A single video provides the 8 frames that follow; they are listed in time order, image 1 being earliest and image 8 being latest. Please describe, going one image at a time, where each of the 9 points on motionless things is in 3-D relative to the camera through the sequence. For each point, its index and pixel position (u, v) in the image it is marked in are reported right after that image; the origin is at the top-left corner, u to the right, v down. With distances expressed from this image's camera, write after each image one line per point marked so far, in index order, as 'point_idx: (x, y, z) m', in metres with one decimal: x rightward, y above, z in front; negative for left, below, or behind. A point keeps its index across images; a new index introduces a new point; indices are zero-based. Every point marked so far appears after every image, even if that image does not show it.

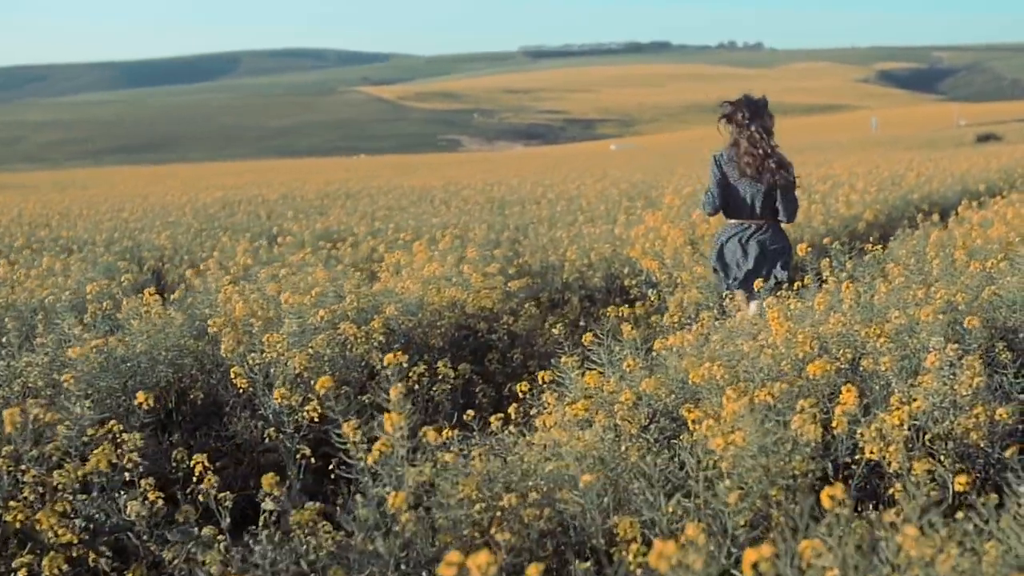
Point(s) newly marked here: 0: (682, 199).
0: (+1.2, +0.6, +11.0) m
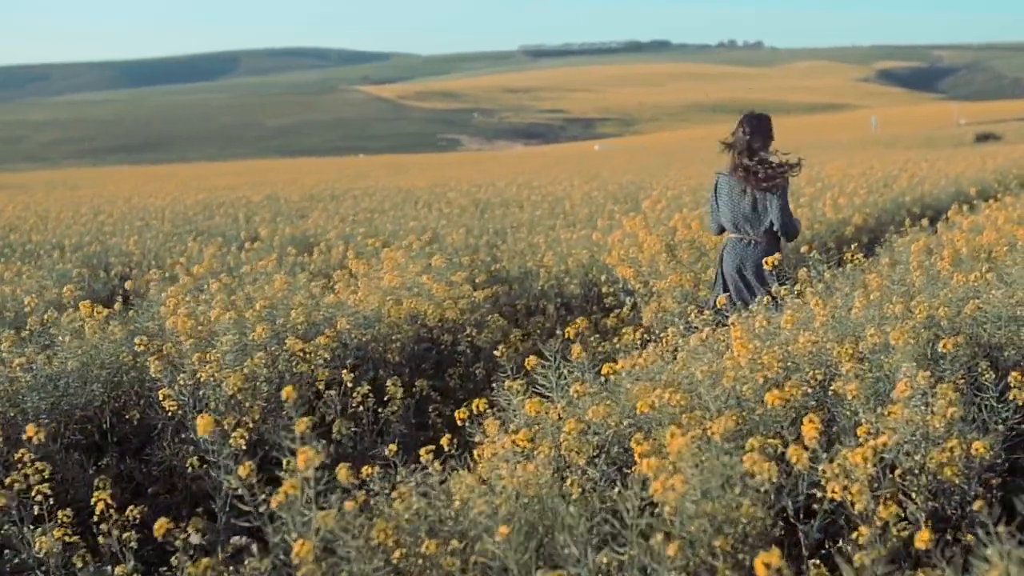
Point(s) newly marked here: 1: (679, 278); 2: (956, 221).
0: (+1.0, +0.6, +10.7) m
1: (+0.7, 0.0, +6.7) m
2: (+2.3, +0.3, +8.2) m
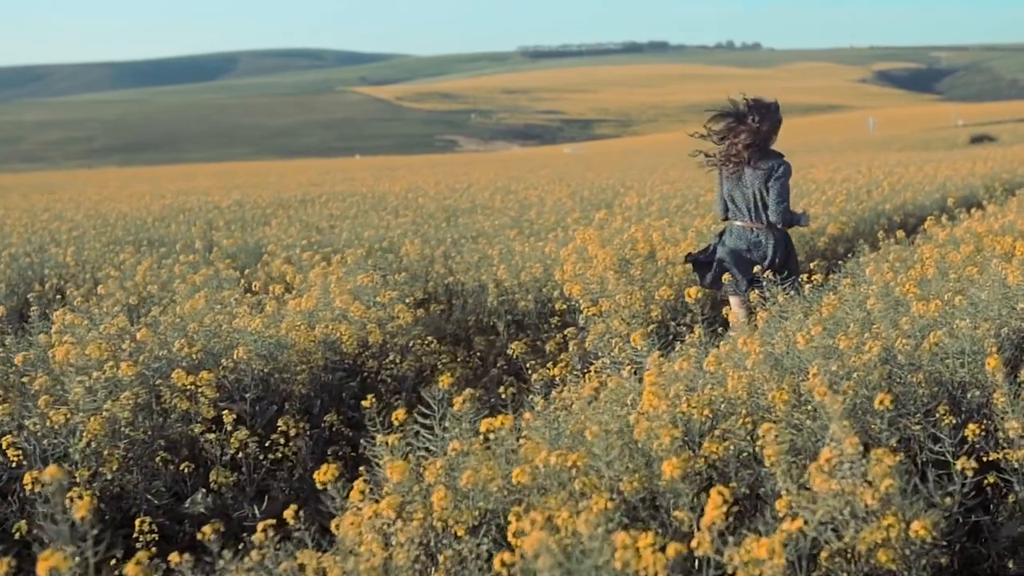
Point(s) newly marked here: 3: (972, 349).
0: (+0.8, +0.5, +10.2) m
1: (+0.4, 0.0, +6.2) m
2: (+2.0, +0.3, +7.7) m
3: (+1.1, -0.2, +3.8) m
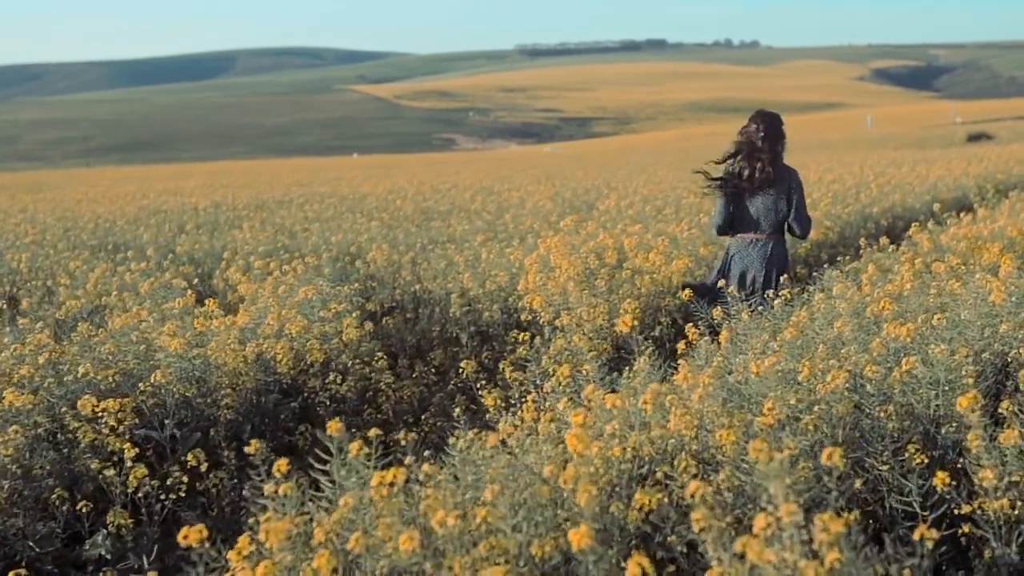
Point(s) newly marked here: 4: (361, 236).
0: (+0.6, +0.5, +9.8) m
1: (+0.3, -0.1, +5.8) m
2: (+1.9, +0.2, +7.3) m
3: (+1.0, -0.2, +3.5) m
4: (-1.0, +0.3, +10.4) m
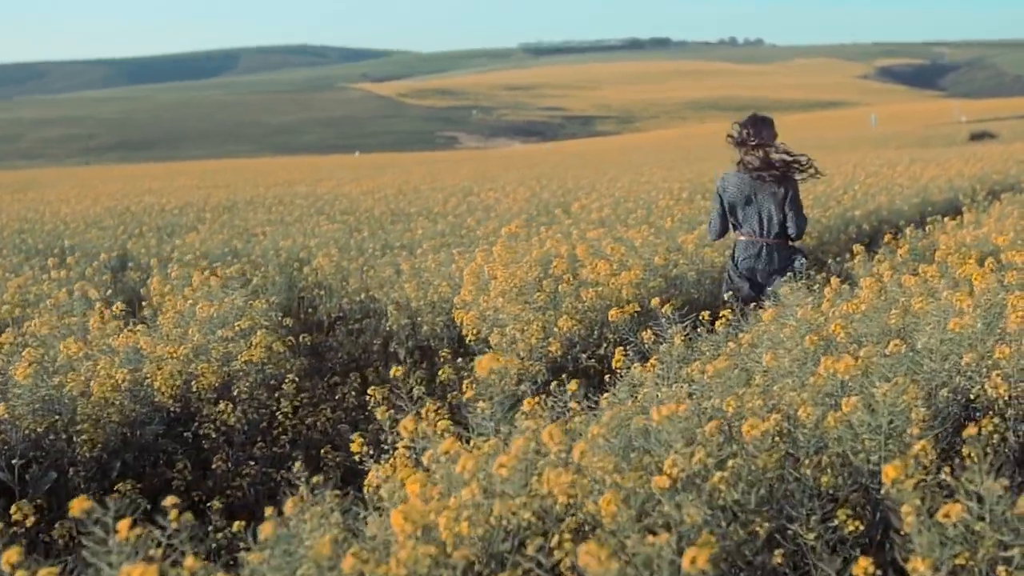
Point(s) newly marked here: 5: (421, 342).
0: (+0.4, +0.4, +9.2) m
1: (0.0, -0.1, +5.3) m
2: (+1.6, +0.2, +6.7) m
3: (+0.7, -0.3, +2.9) m
4: (-1.2, +0.3, +9.8) m
5: (-0.4, -0.2, +6.7) m
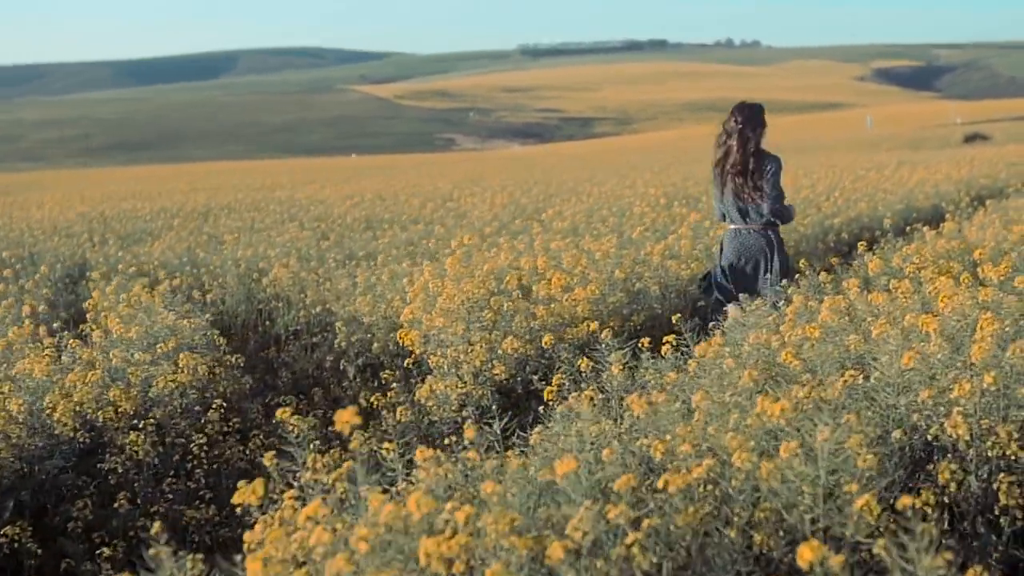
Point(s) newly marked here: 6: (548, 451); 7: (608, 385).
0: (+0.2, +0.3, +8.9) m
1: (-0.1, -0.2, +5.0) m
2: (+1.4, +0.1, +6.4) m
3: (+0.5, -0.3, +2.6) m
4: (-1.4, +0.2, +9.5) m
5: (-0.6, -0.3, +6.4) m
6: (+0.1, -0.3, +3.2) m
7: (+0.2, -0.2, +3.7) m
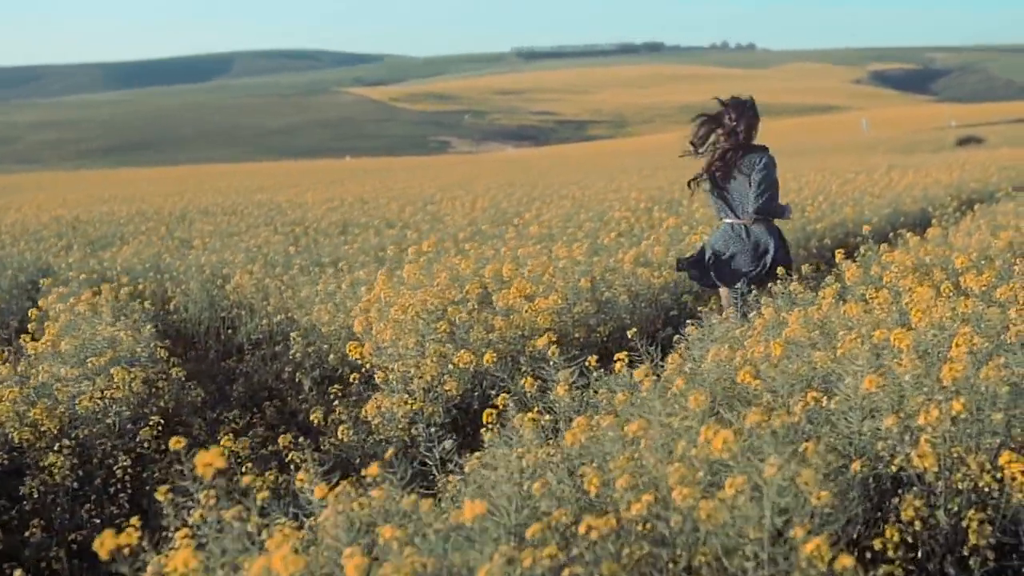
0: (0.0, +0.3, +8.6) m
1: (-0.3, -0.2, +4.7) m
2: (+1.3, +0.1, +6.1) m
3: (+0.4, -0.3, +2.3) m
4: (-1.6, +0.2, +9.2) m
5: (-0.7, -0.3, +6.1) m
6: (-0.1, -0.3, +2.9) m
7: (+0.1, -0.3, +3.4) m
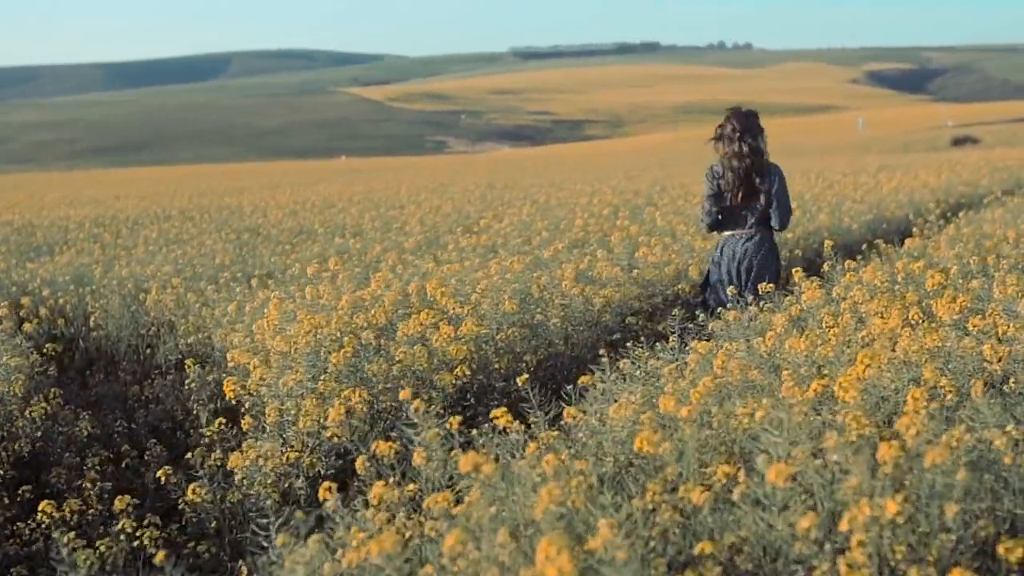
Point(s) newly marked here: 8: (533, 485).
0: (-0.2, +0.2, +8.0) m
1: (-0.5, -0.3, +4.0) m
2: (+1.0, 0.0, +5.5) m
3: (+0.1, -0.4, +1.7) m
4: (-1.8, +0.1, +8.6) m
5: (-1.0, -0.4, +5.5) m
6: (-0.3, -0.4, +2.3) m
7: (-0.2, -0.3, +2.7) m
8: (0.0, -0.3, +2.5) m
